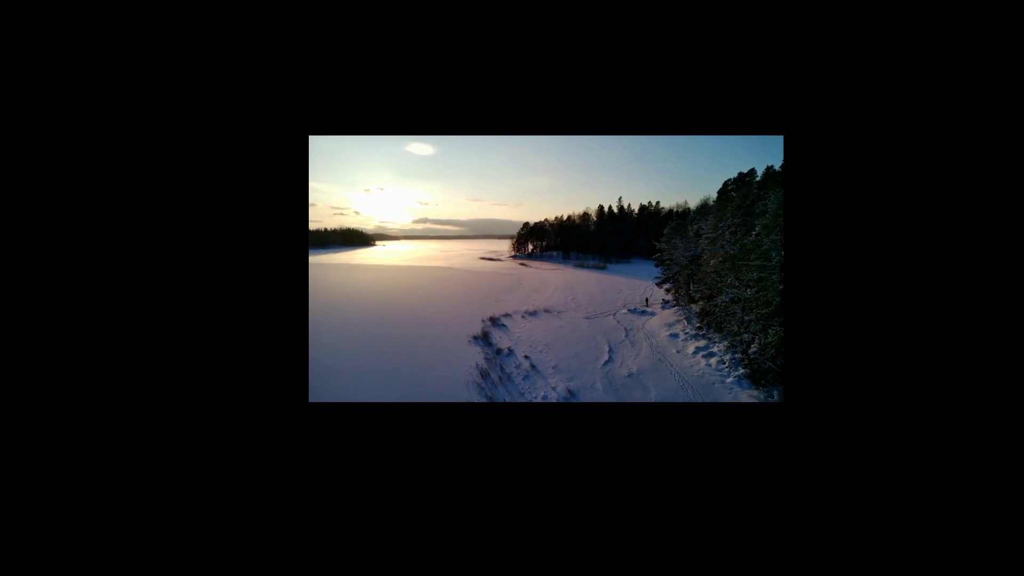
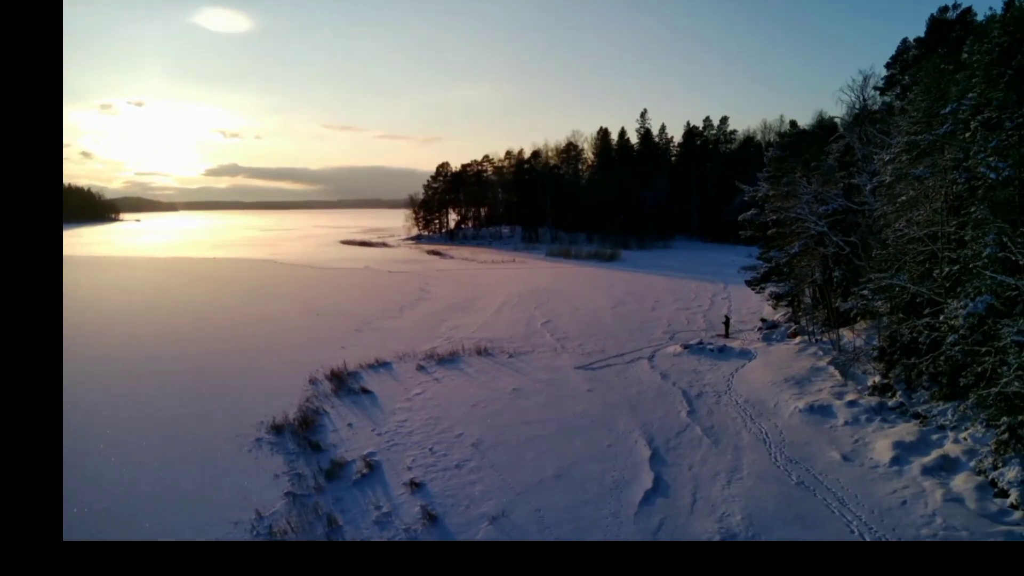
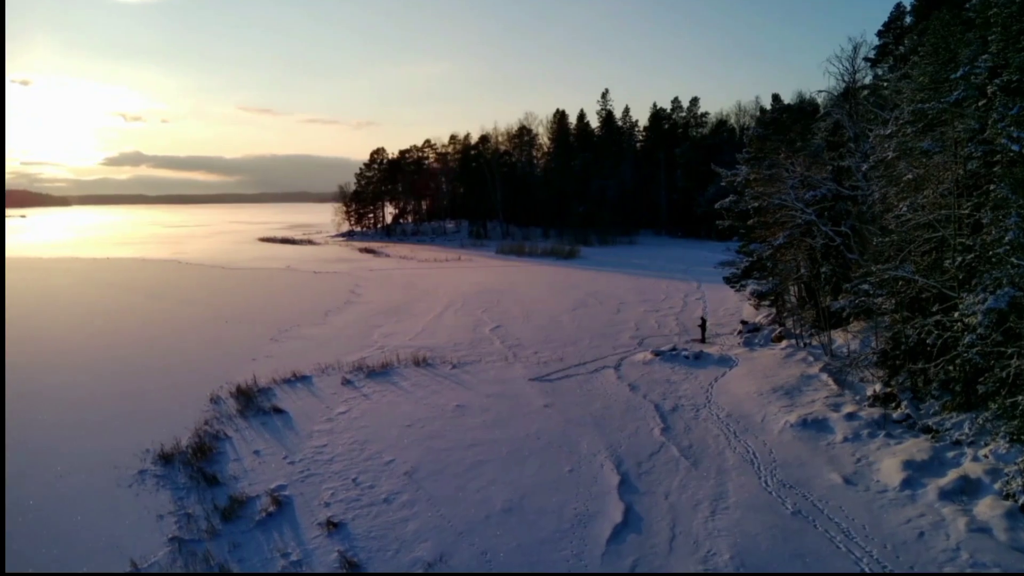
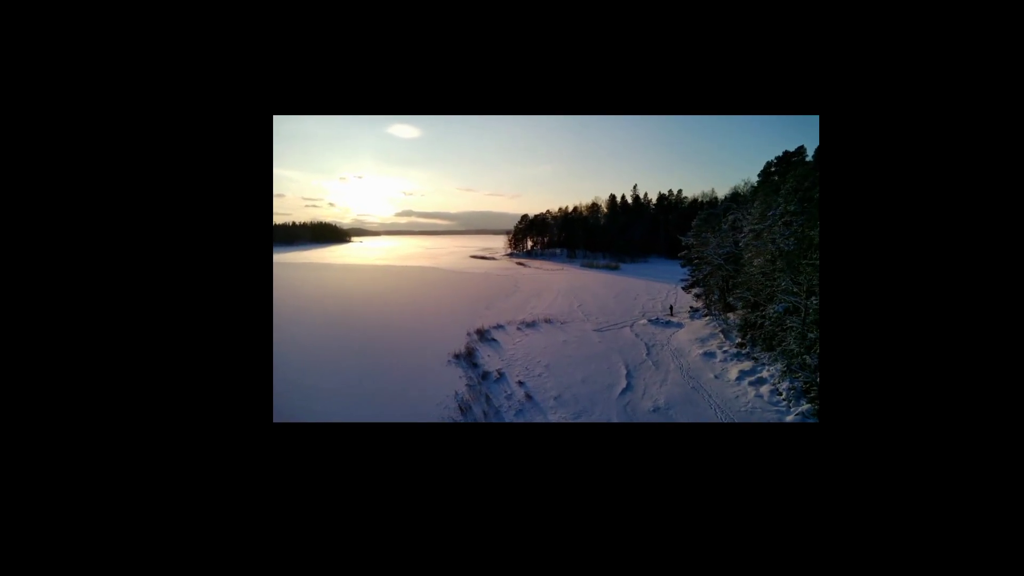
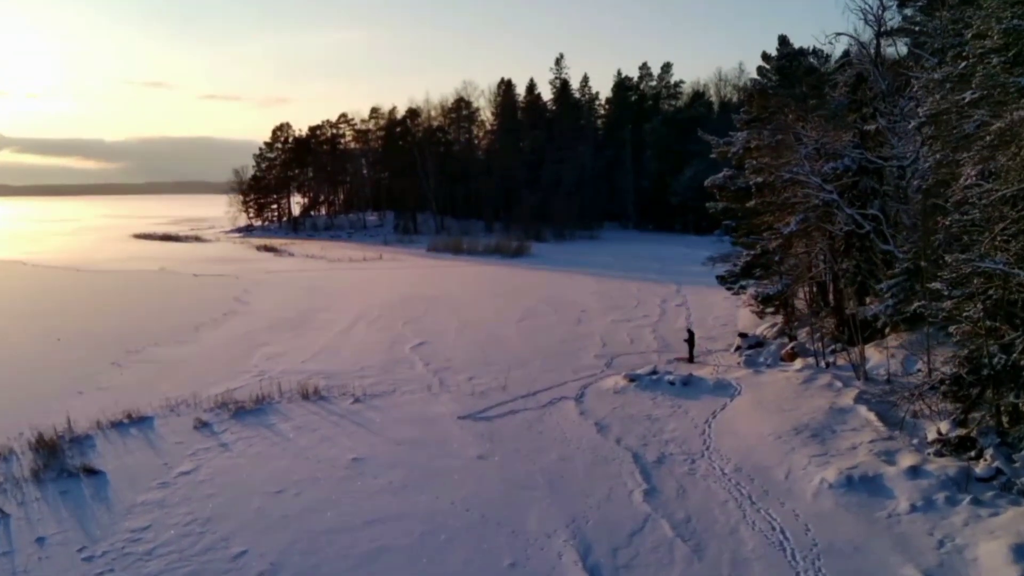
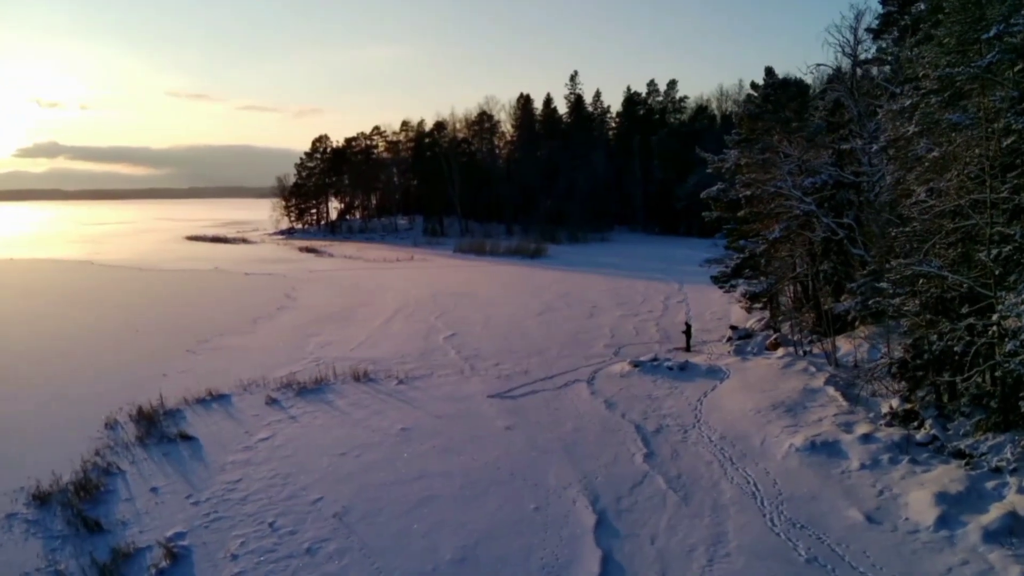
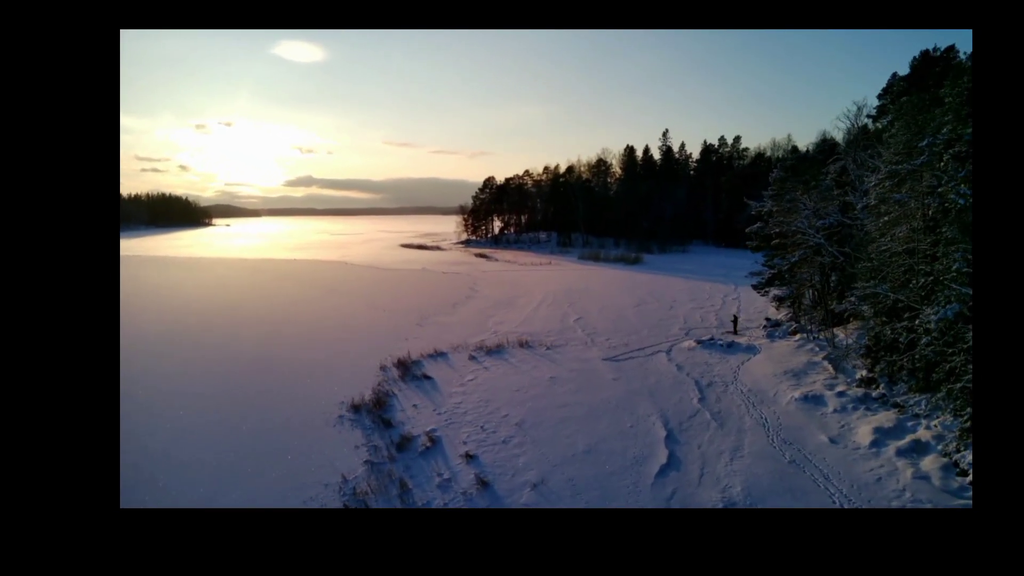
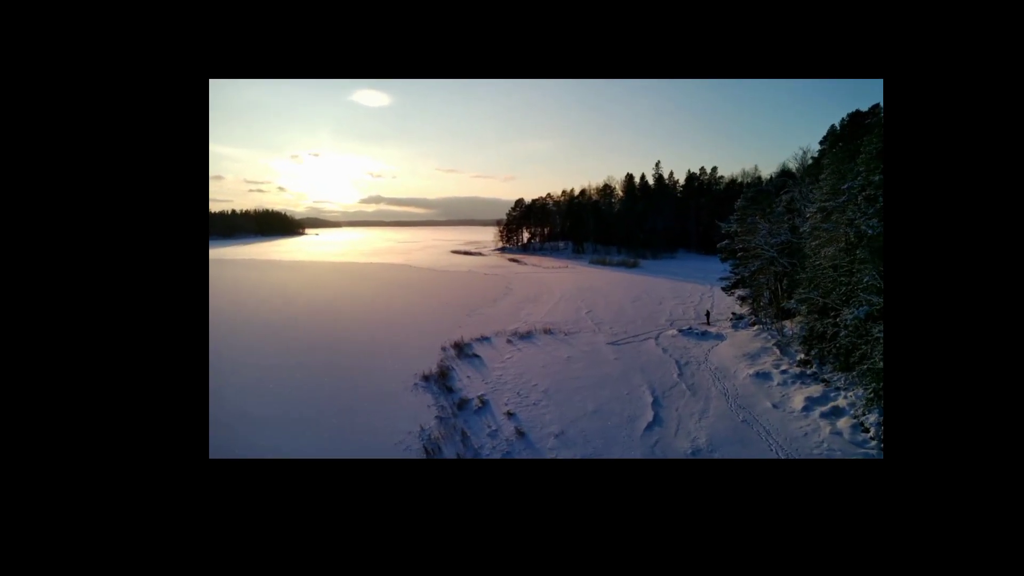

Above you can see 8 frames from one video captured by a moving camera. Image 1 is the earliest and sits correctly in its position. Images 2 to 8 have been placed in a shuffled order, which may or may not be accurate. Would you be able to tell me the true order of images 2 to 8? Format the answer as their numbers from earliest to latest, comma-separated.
4, 8, 7, 2, 3, 6, 5
